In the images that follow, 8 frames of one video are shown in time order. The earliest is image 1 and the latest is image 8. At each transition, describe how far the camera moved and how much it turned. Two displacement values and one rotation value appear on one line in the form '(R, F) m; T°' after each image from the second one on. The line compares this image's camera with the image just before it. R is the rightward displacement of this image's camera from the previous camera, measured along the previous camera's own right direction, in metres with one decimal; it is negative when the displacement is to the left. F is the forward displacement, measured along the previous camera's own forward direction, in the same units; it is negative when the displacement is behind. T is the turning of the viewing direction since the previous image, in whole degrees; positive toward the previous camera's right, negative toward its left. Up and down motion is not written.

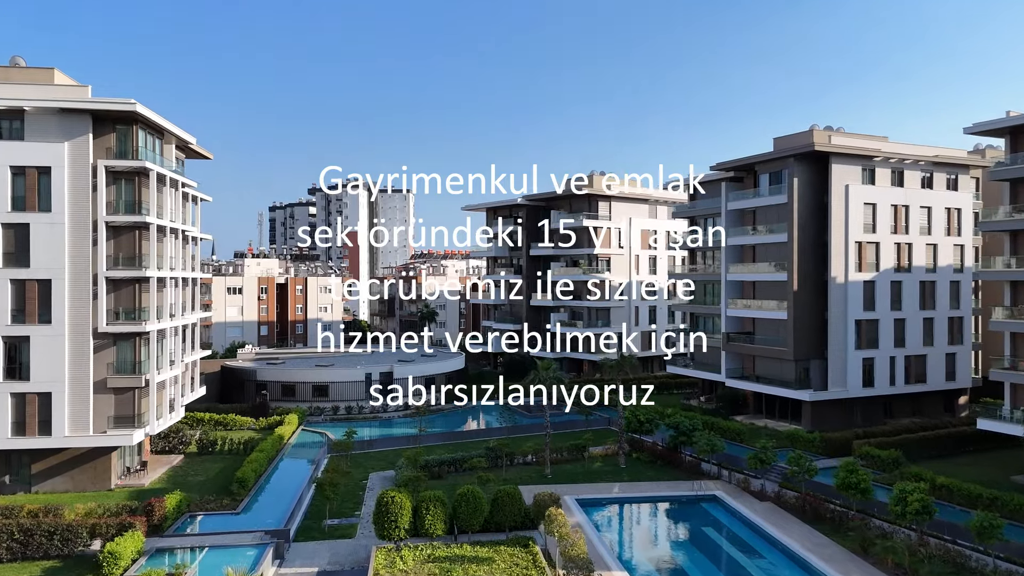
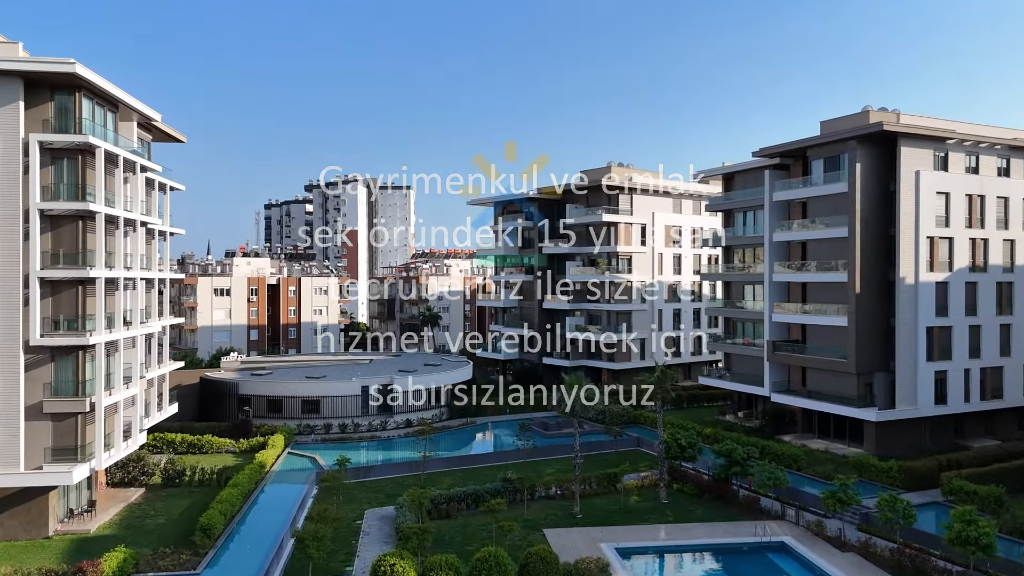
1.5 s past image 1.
(-1.0, +5.8) m; 0°
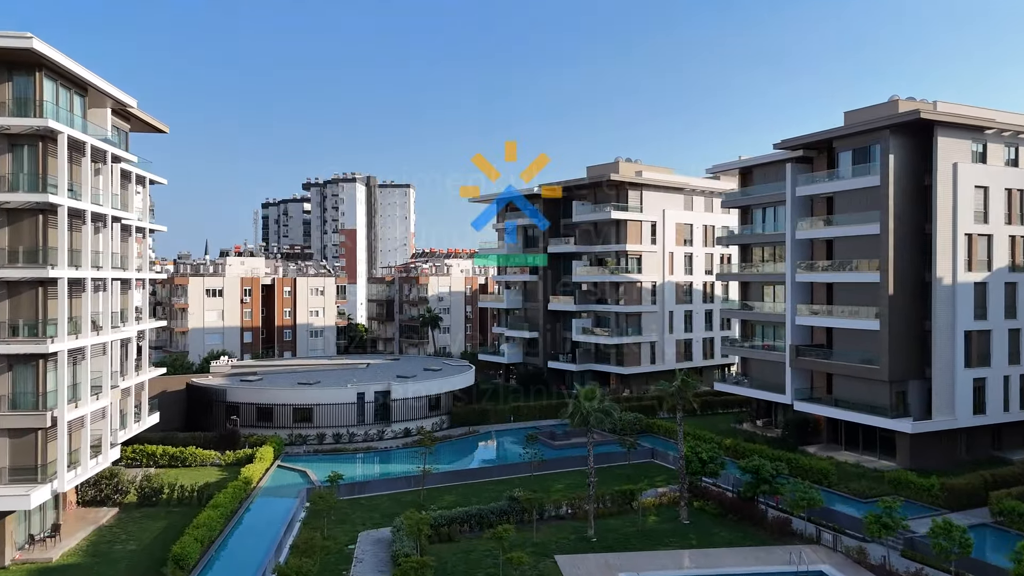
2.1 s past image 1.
(-0.3, +2.7) m; 0°
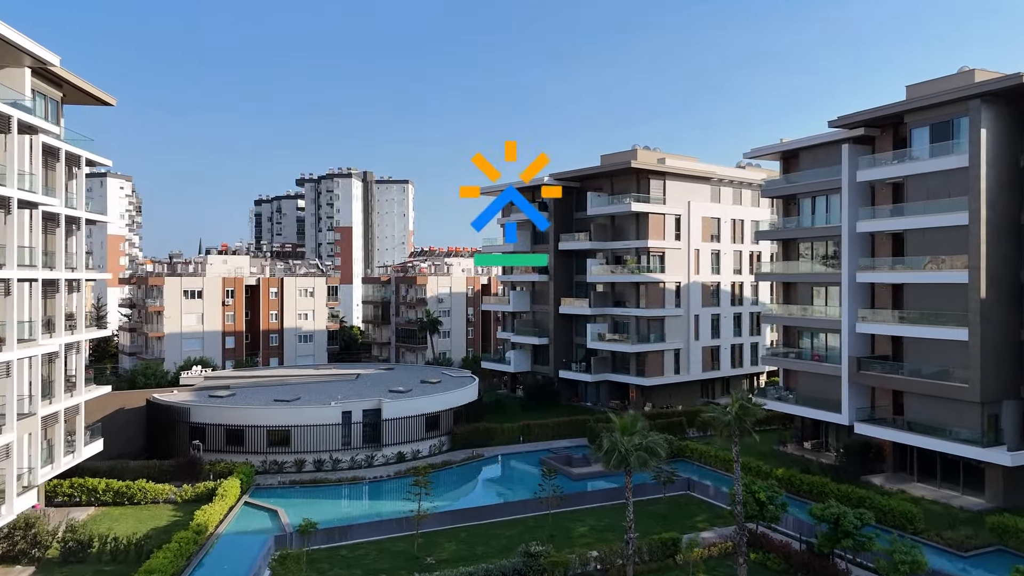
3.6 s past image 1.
(-0.5, +5.9) m; 0°
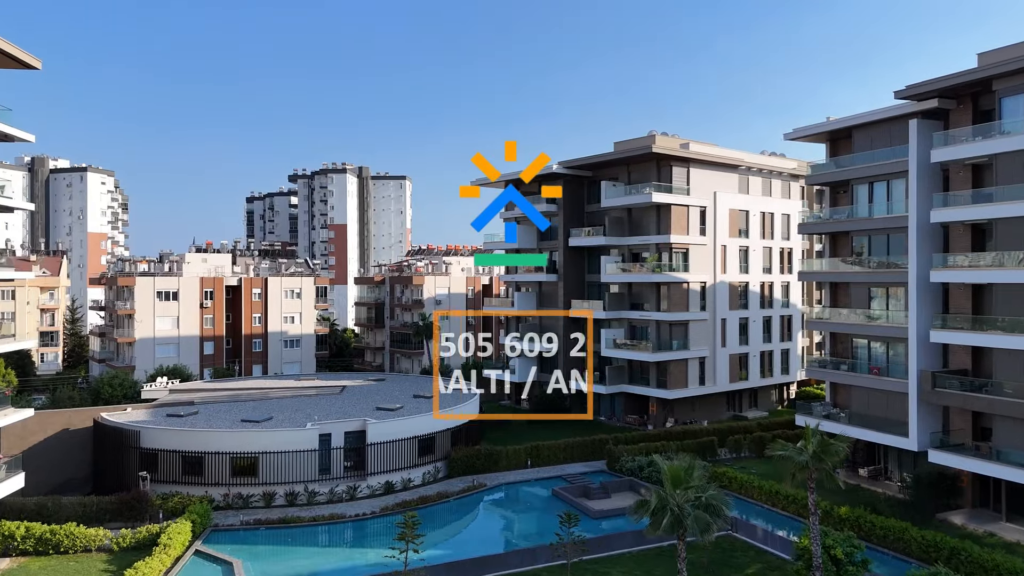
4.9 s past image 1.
(-0.3, +5.4) m; 0°
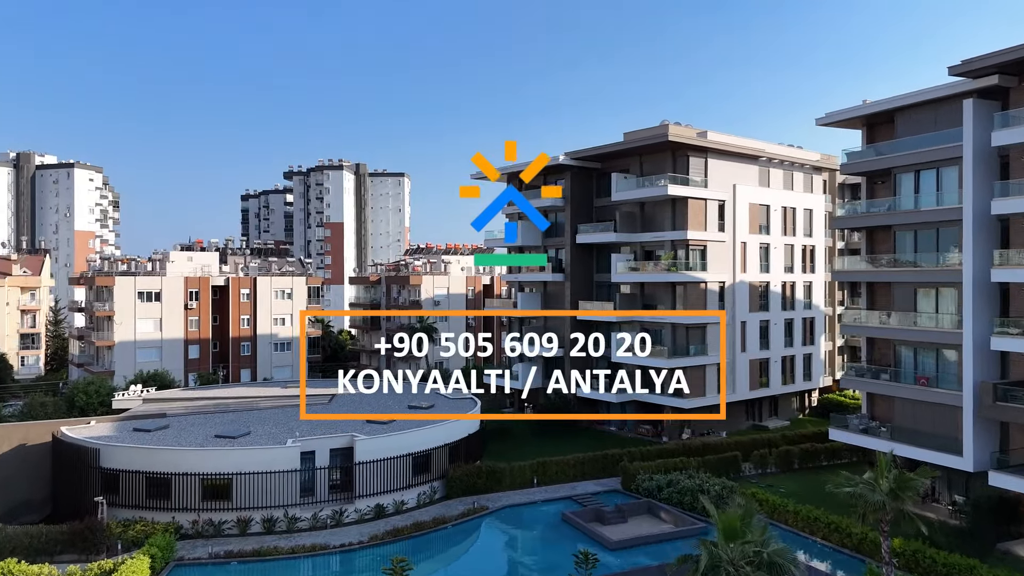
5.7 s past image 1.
(-0.2, +3.3) m; 0°
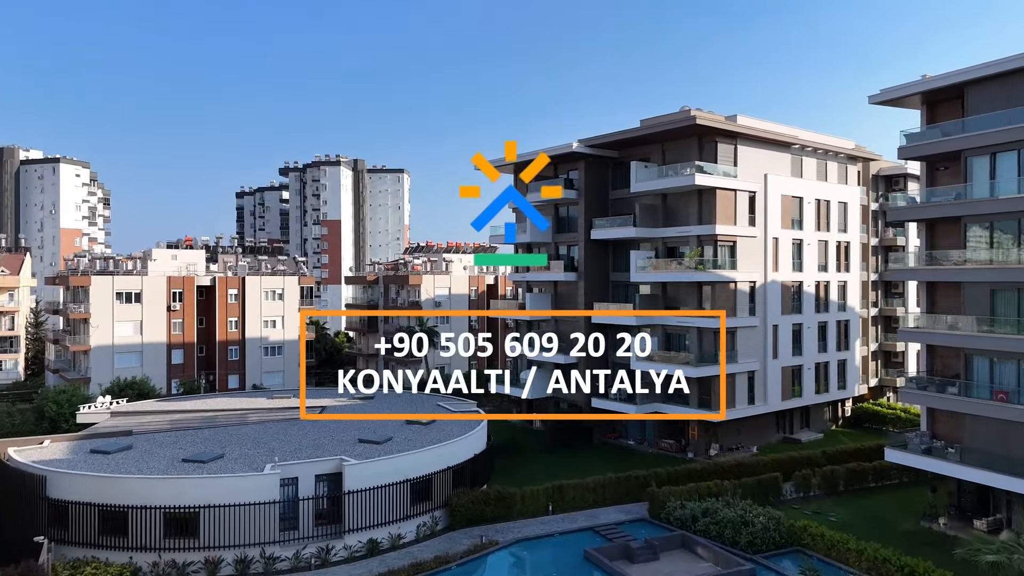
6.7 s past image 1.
(-0.5, +3.9) m; 0°
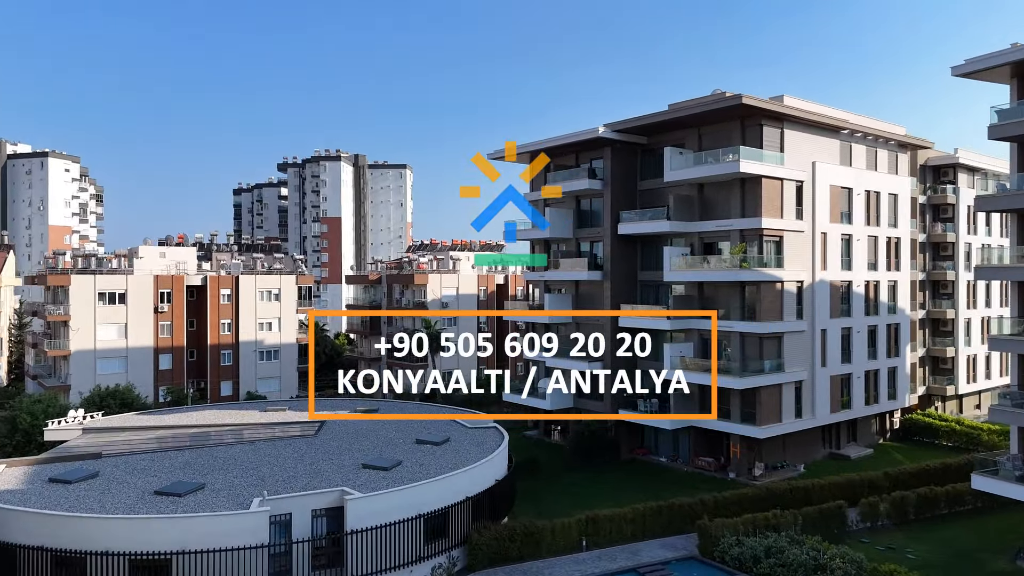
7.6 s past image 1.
(-1.0, +3.8) m; 0°
